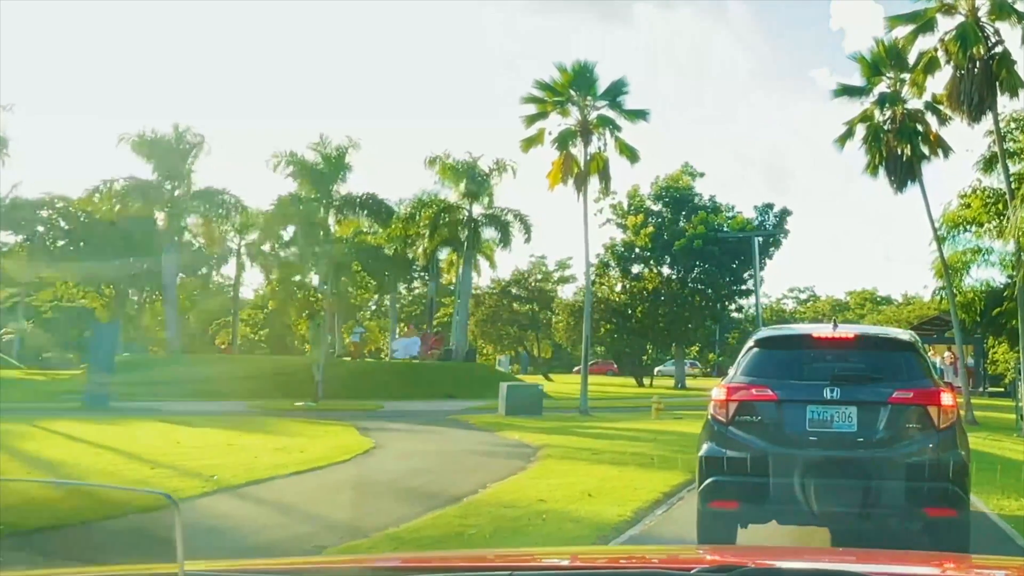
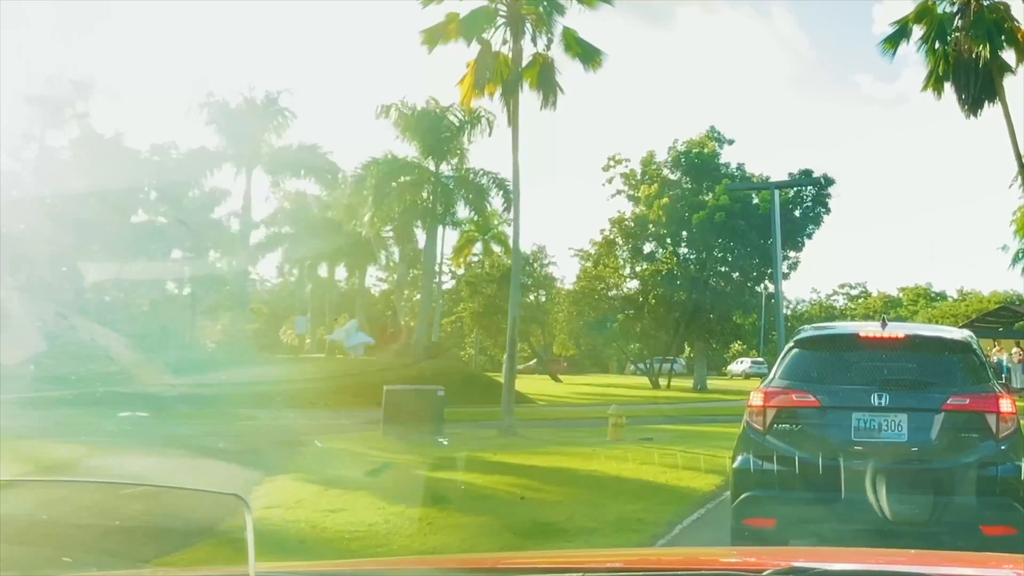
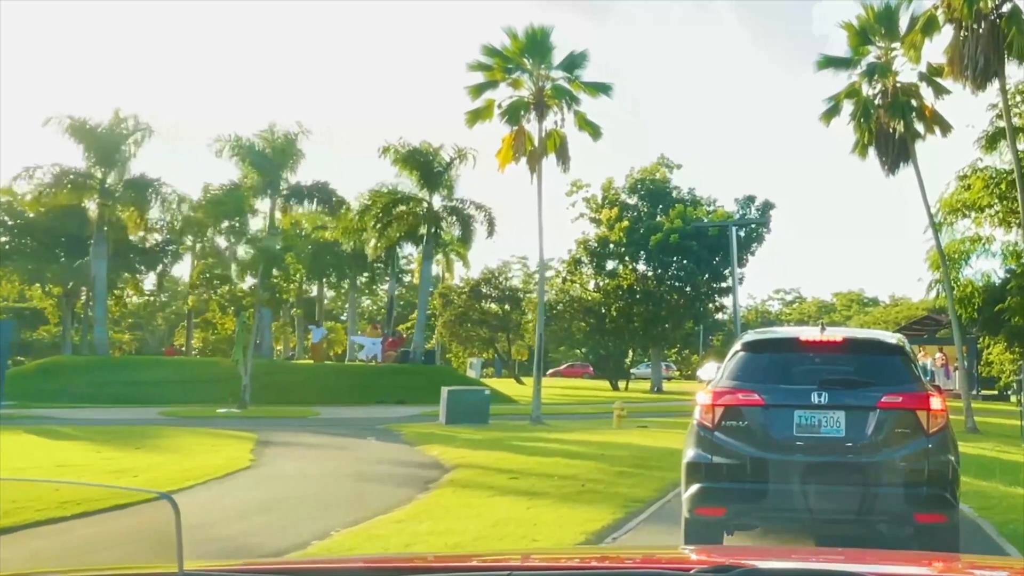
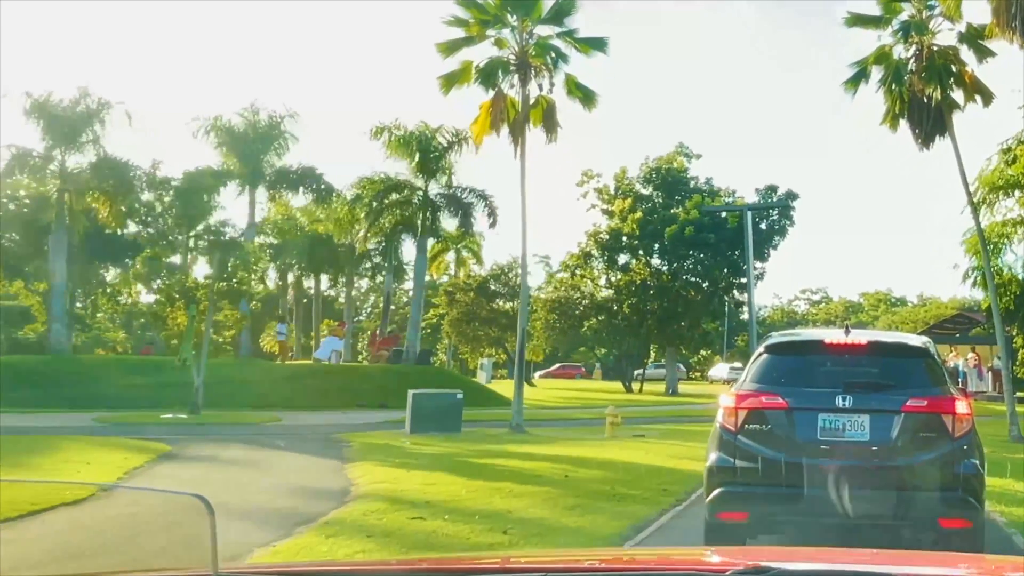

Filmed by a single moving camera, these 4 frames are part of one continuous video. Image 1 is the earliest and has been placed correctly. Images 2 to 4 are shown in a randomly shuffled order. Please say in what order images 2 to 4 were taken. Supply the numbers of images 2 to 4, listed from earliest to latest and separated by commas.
3, 4, 2
